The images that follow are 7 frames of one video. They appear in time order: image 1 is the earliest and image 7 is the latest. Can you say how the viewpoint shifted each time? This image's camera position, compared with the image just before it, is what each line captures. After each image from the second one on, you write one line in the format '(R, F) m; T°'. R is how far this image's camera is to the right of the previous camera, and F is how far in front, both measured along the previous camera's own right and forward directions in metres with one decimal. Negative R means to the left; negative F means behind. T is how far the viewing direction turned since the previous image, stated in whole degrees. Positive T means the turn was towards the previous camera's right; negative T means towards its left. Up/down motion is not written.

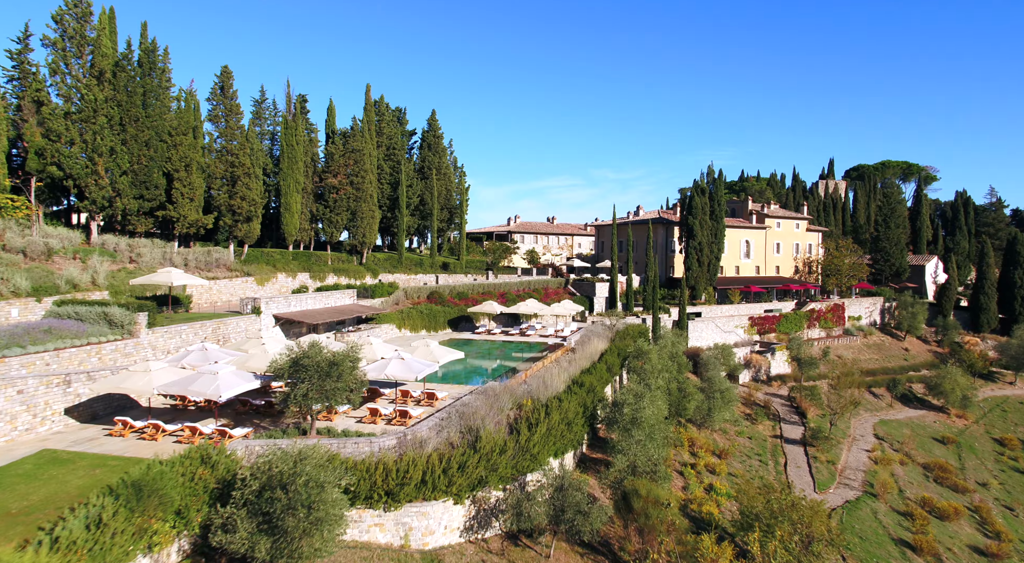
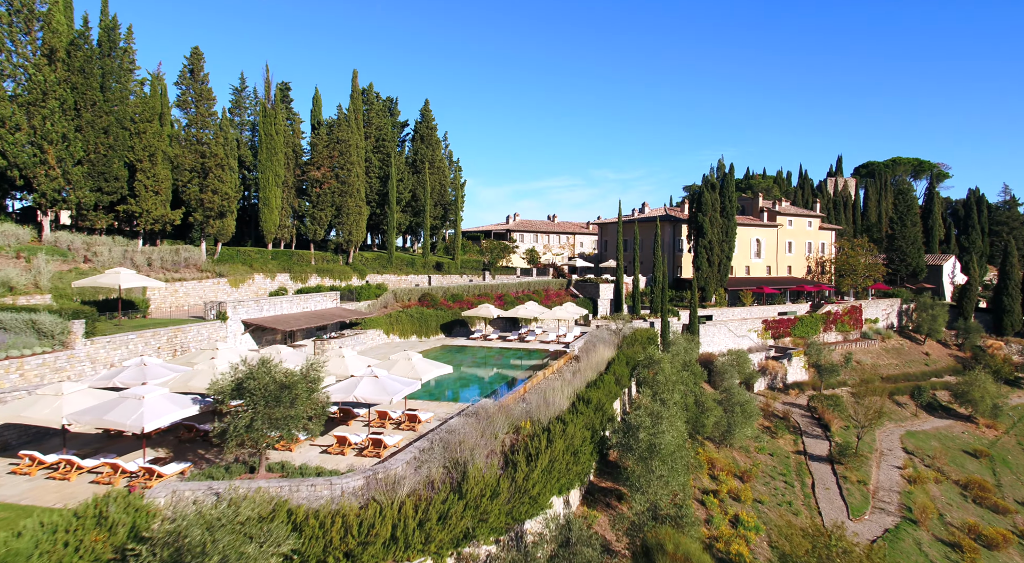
(+0.1, +3.1) m; 0°
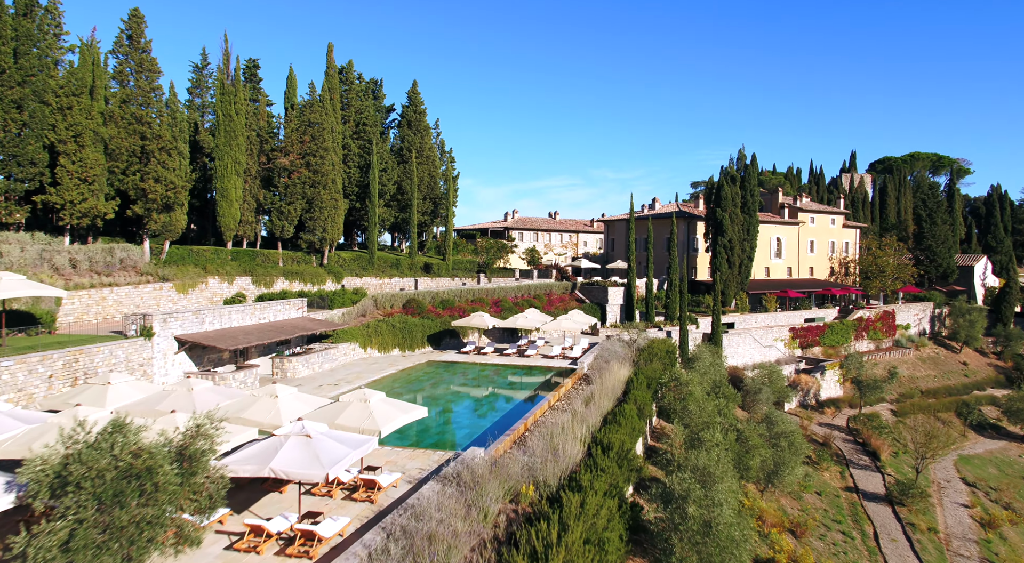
(0.0, +5.0) m; 0°
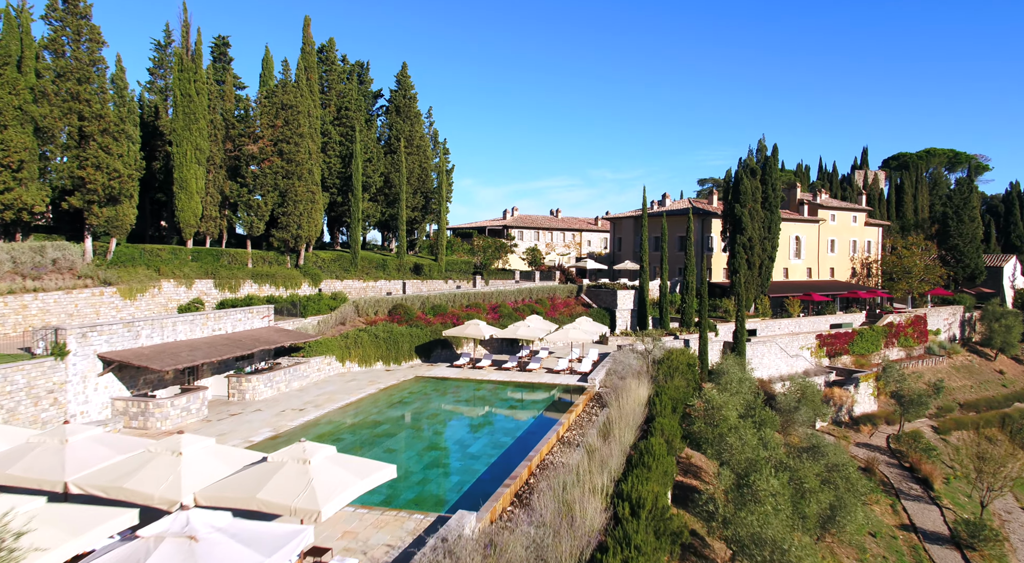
(0.0, +3.9) m; 0°
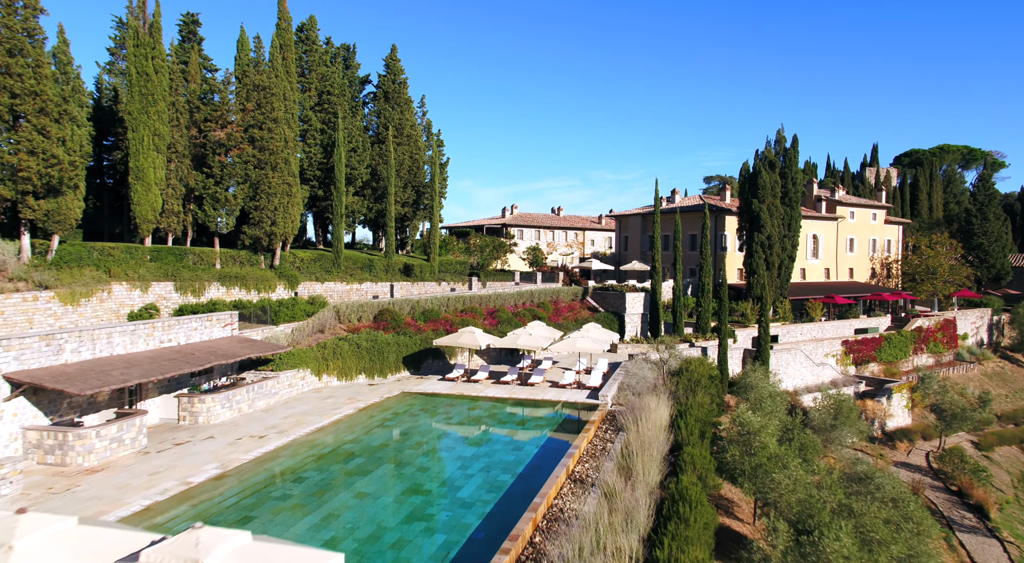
(0.0, +3.1) m; 0°
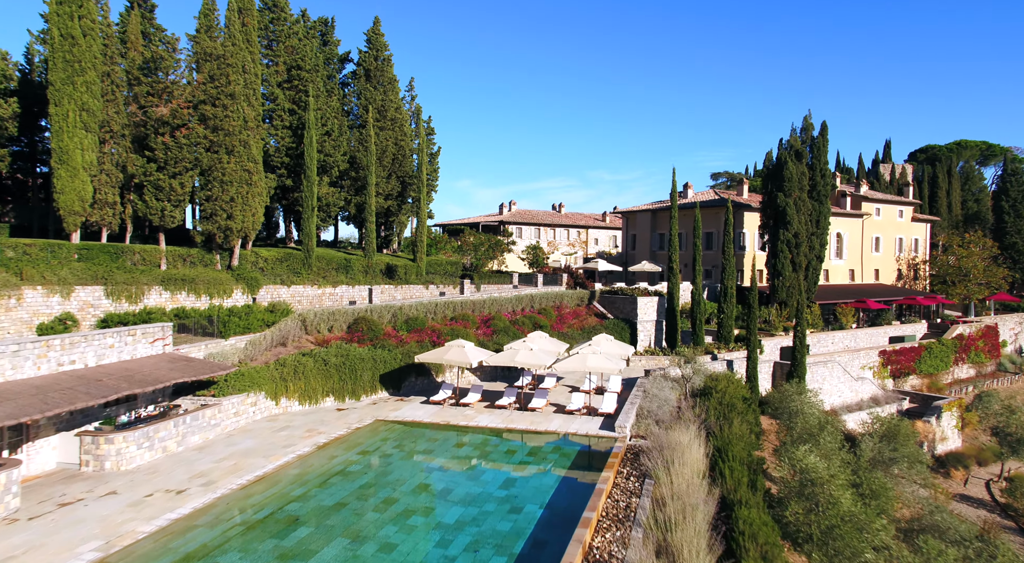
(0.0, +3.9) m; 0°
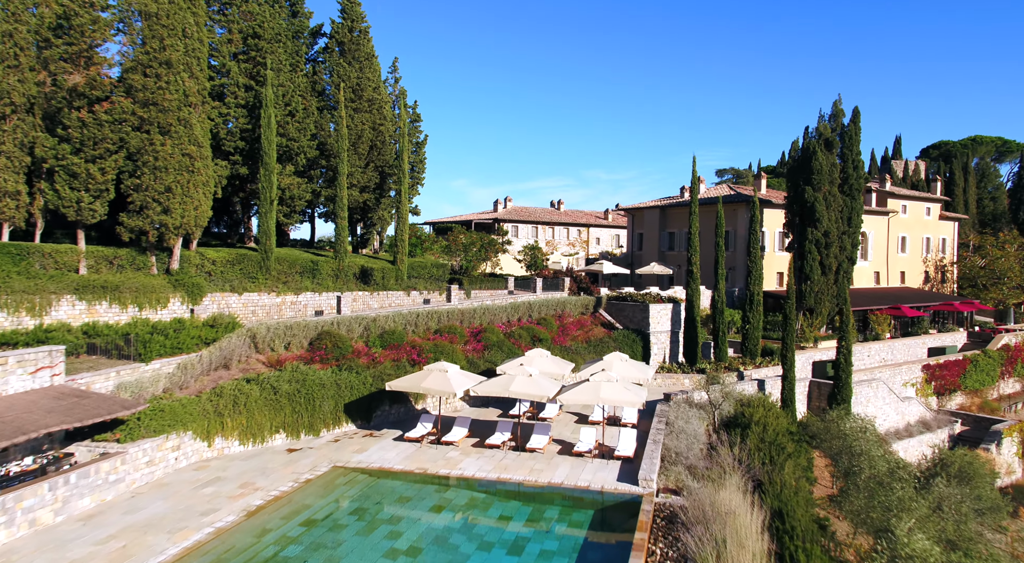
(0.0, +3.9) m; 0°
